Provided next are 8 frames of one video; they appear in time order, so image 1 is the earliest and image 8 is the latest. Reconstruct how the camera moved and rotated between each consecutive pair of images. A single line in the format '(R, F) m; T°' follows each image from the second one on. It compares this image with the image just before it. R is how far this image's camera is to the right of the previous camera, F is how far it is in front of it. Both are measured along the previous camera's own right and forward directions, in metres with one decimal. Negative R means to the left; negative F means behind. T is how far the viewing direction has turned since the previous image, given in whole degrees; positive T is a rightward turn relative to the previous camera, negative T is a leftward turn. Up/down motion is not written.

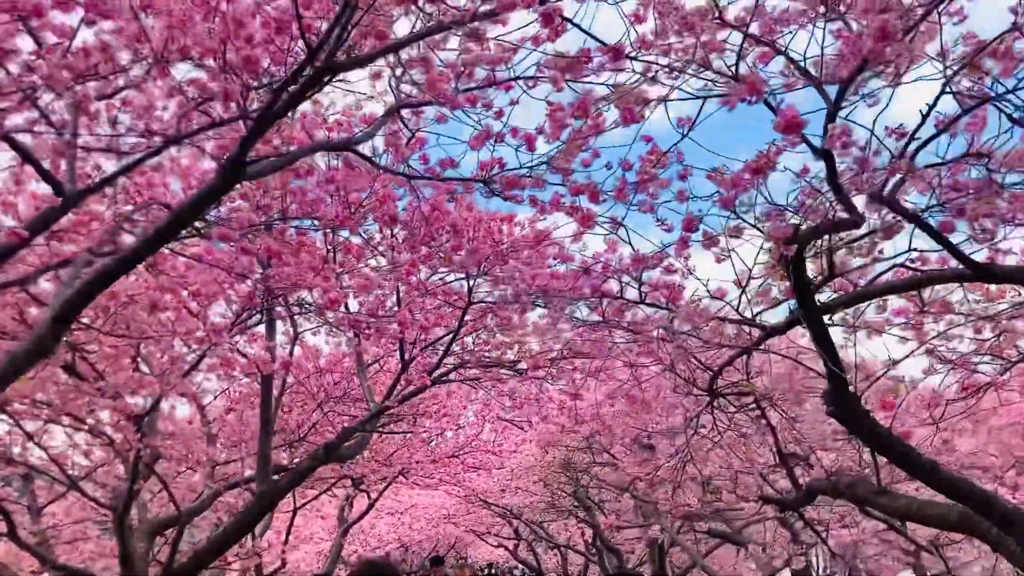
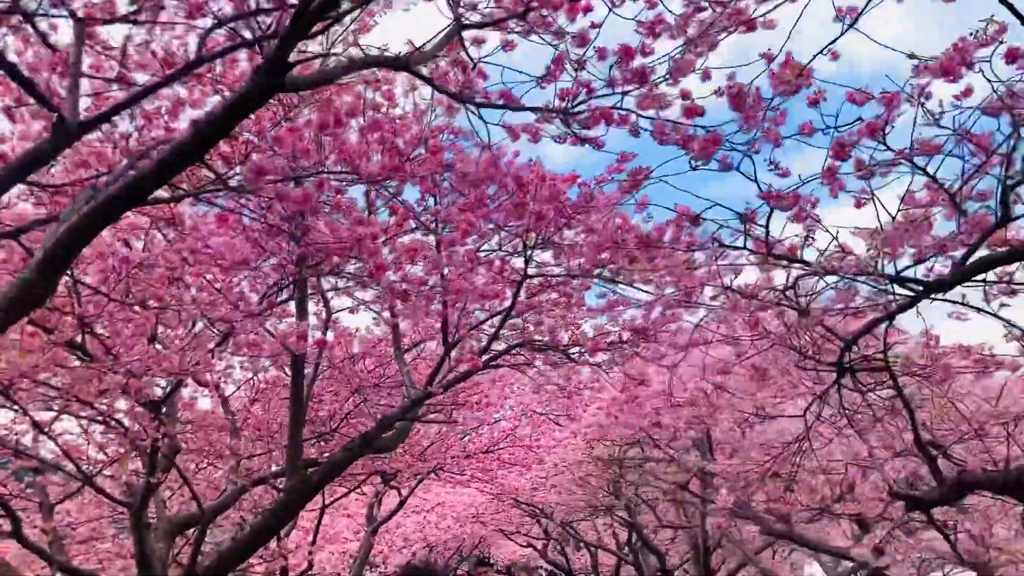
(-0.3, +0.8) m; -1°
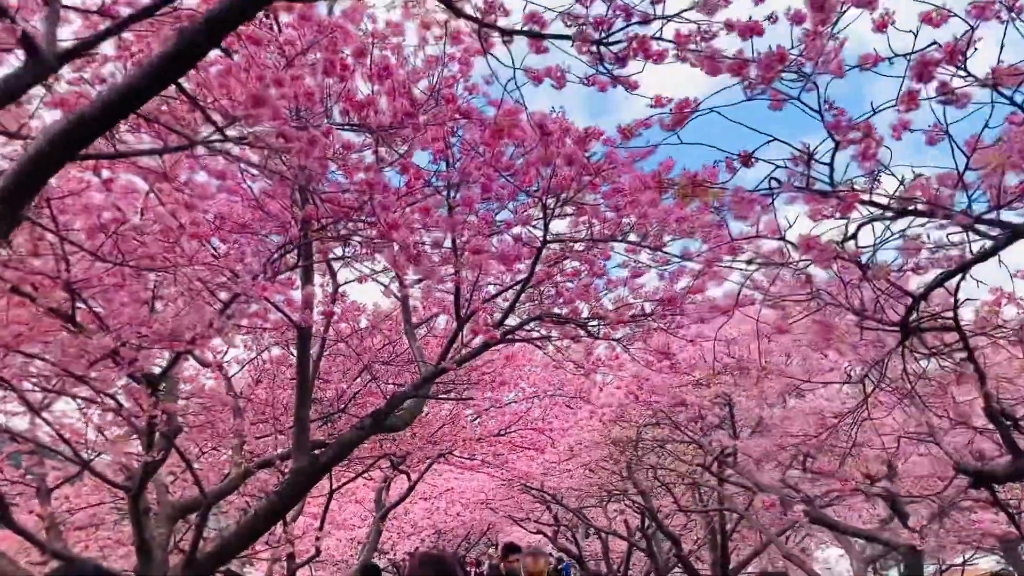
(-0.1, +0.4) m; 0°
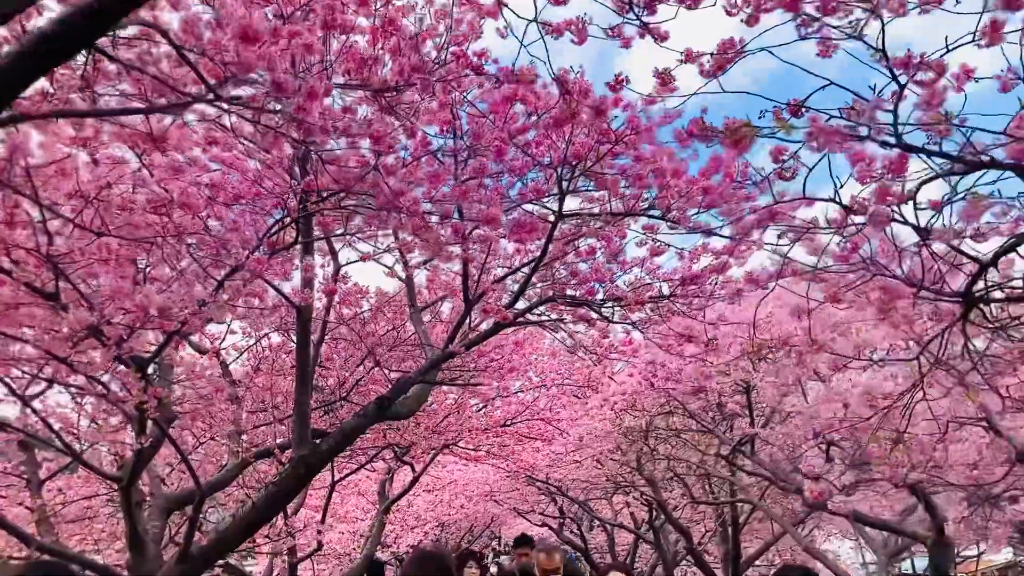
(-0.1, +0.4) m; 0°
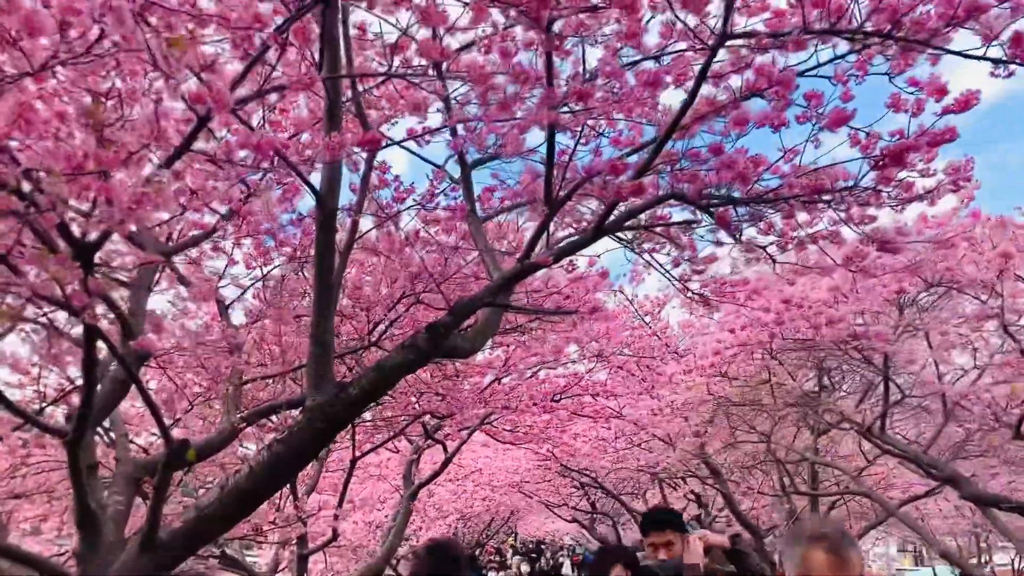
(-0.5, +1.8) m; -1°
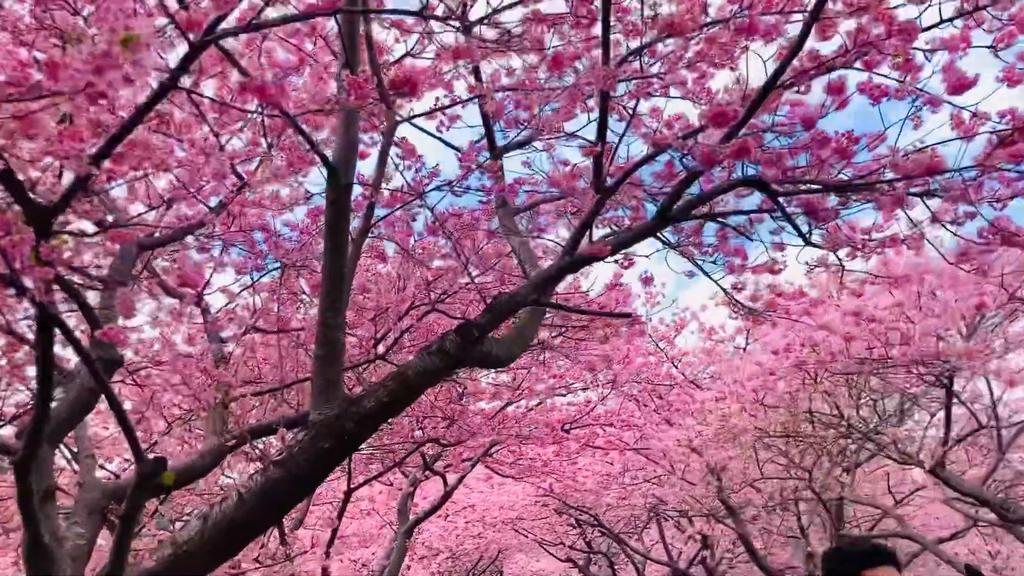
(-0.3, +0.7) m; +1°
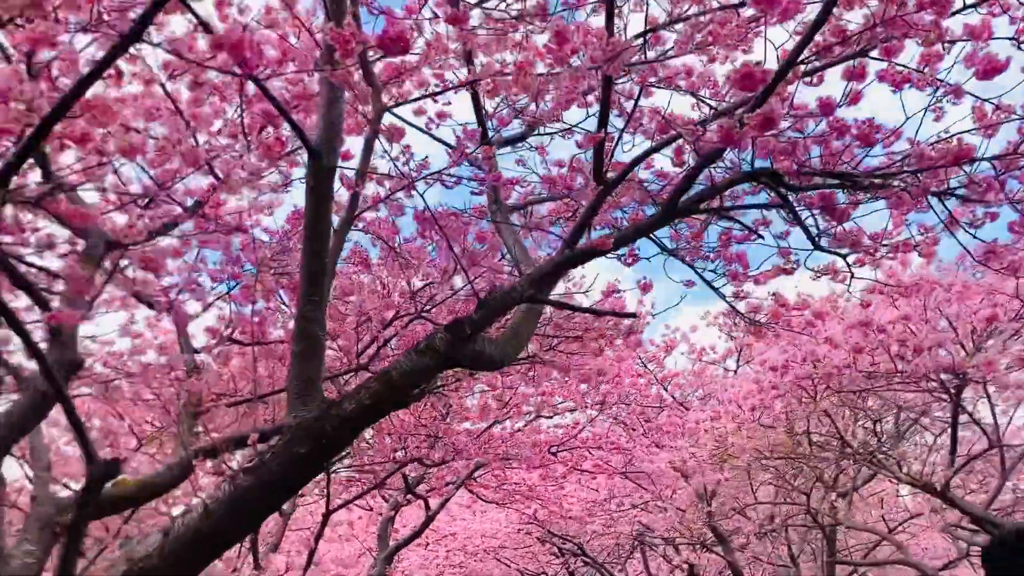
(0.0, +0.3) m; +1°
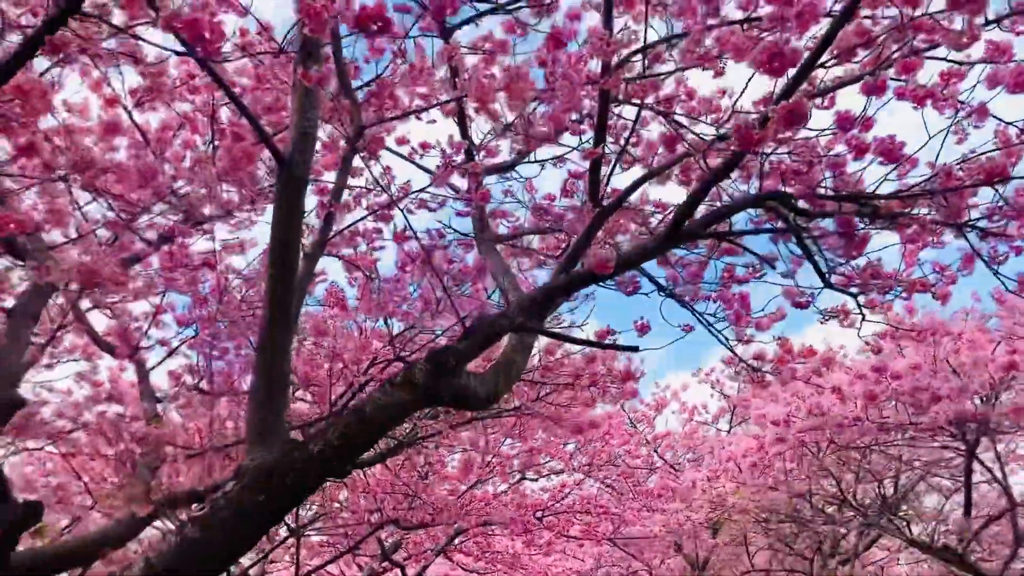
(0.0, +0.3) m; +1°
